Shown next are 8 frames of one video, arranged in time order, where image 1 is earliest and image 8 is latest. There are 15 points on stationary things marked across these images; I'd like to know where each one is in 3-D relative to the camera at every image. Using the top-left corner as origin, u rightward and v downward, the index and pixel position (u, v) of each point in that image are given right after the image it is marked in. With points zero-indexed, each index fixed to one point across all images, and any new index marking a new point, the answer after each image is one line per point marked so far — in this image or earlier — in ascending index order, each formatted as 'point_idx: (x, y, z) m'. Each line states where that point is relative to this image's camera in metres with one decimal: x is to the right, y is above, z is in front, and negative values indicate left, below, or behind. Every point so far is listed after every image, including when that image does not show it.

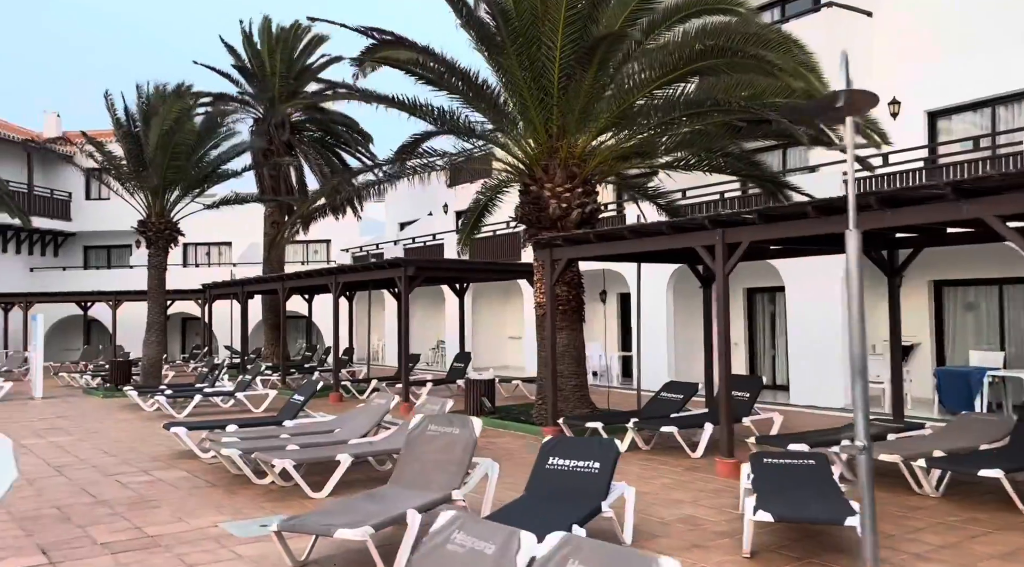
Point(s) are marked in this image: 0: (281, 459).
0: (-2.0, -1.5, +7.3) m
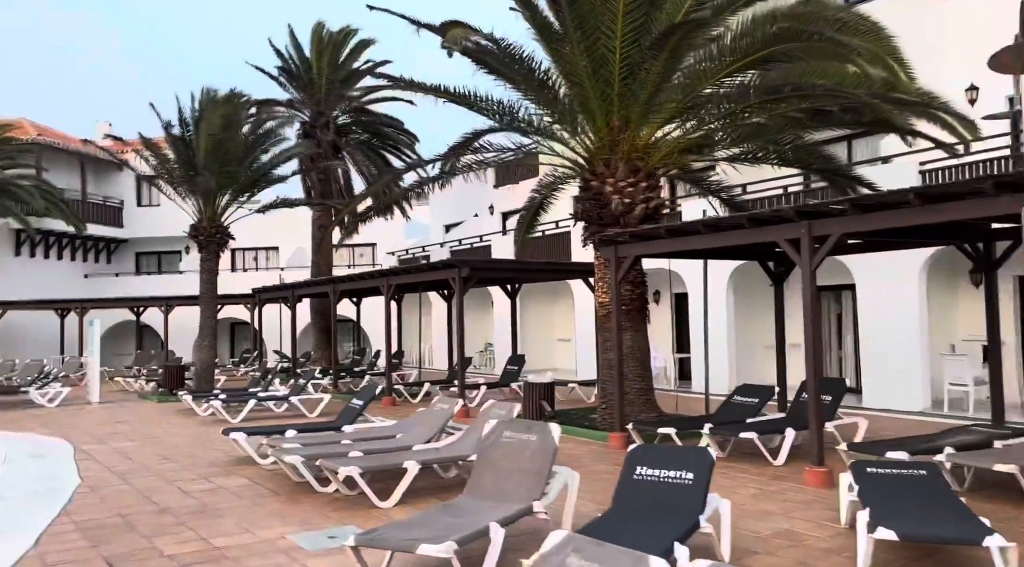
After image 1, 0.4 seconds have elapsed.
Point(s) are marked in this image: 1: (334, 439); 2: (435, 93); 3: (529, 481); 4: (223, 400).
0: (-1.4, -1.5, +7.0) m
1: (-1.8, -1.6, +8.7) m
2: (-1.0, +2.4, +10.5) m
3: (+0.1, -1.3, +5.5) m
4: (-4.7, -1.9, +13.6) m
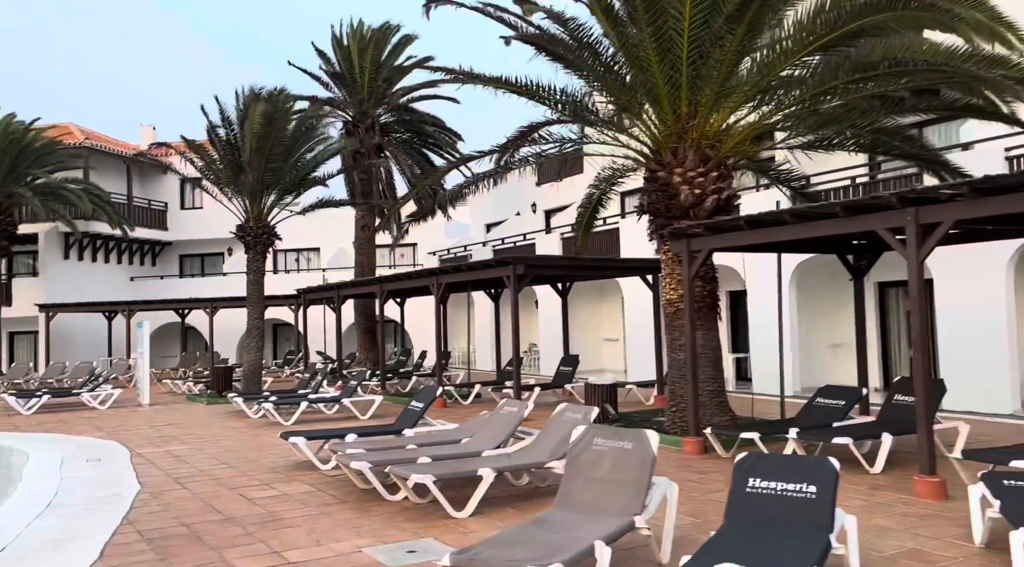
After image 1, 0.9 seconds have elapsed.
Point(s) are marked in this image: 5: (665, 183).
0: (-0.7, -1.5, +6.6) m
1: (-1.1, -1.6, +8.3) m
2: (-0.2, +2.4, +10.1) m
3: (+0.7, -1.3, +5.1) m
4: (-3.7, -1.9, +13.4) m
5: (+1.8, +1.2, +10.0) m
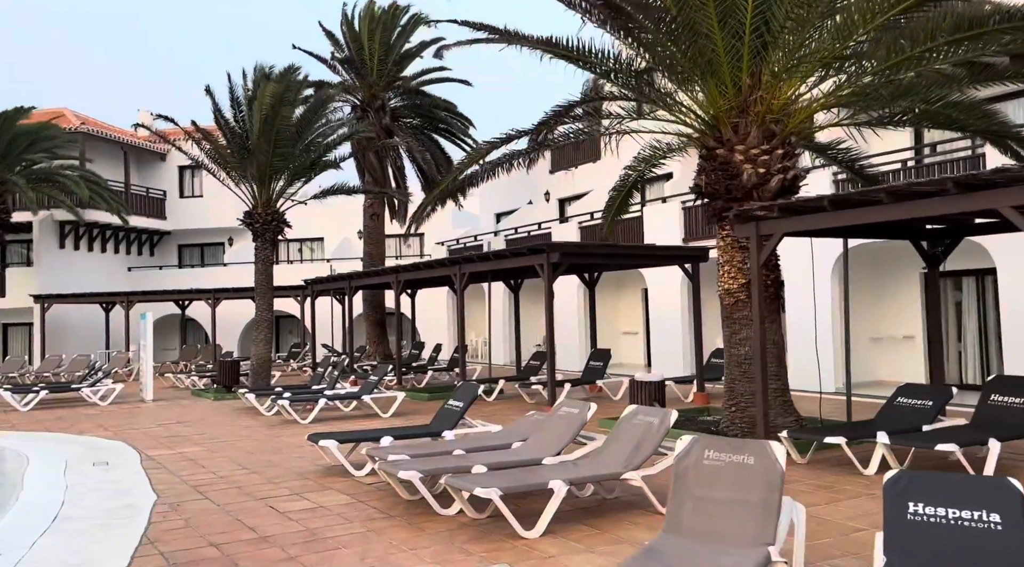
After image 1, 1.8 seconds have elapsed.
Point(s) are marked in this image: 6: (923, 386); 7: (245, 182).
0: (-0.2, -1.4, +5.7) m
1: (-0.6, -1.5, +7.5) m
2: (+0.3, +2.5, +9.2) m
3: (+1.2, -1.2, +4.2) m
4: (-3.3, -1.7, +12.5) m
5: (+2.3, +1.3, +9.2) m
6: (+4.1, -1.0, +8.4) m
7: (-5.7, +2.2, +17.8) m
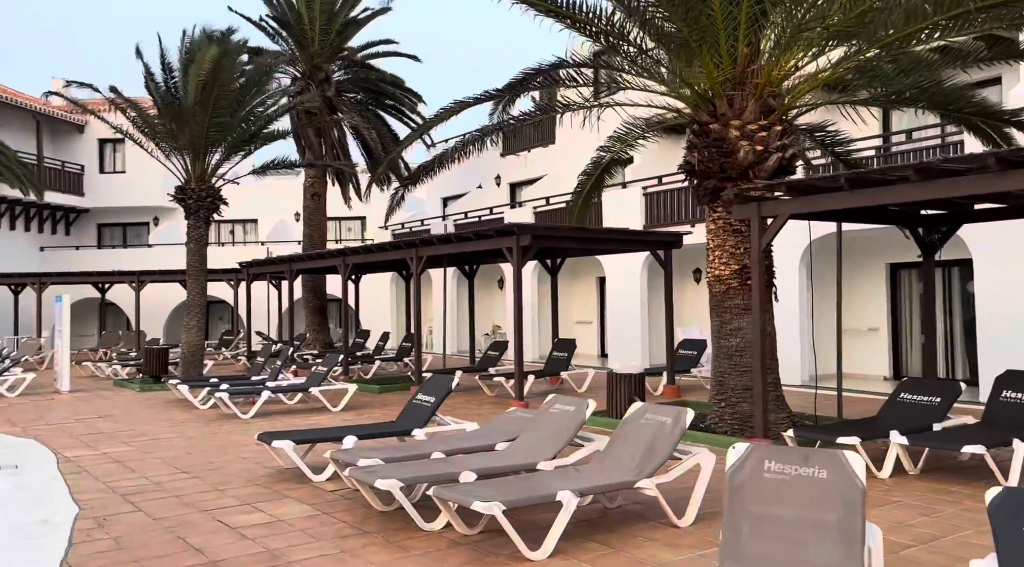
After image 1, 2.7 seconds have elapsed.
0: (-0.2, -1.3, +4.9) m
1: (-0.7, -1.3, +6.6) m
2: (+0.1, +2.7, +8.3) m
3: (+1.4, -1.1, +3.5) m
4: (-3.8, -1.5, +11.4) m
5: (+2.1, +1.5, +8.5) m
6: (+3.9, -0.9, +7.8) m
7: (-6.5, +2.5, +16.4) m
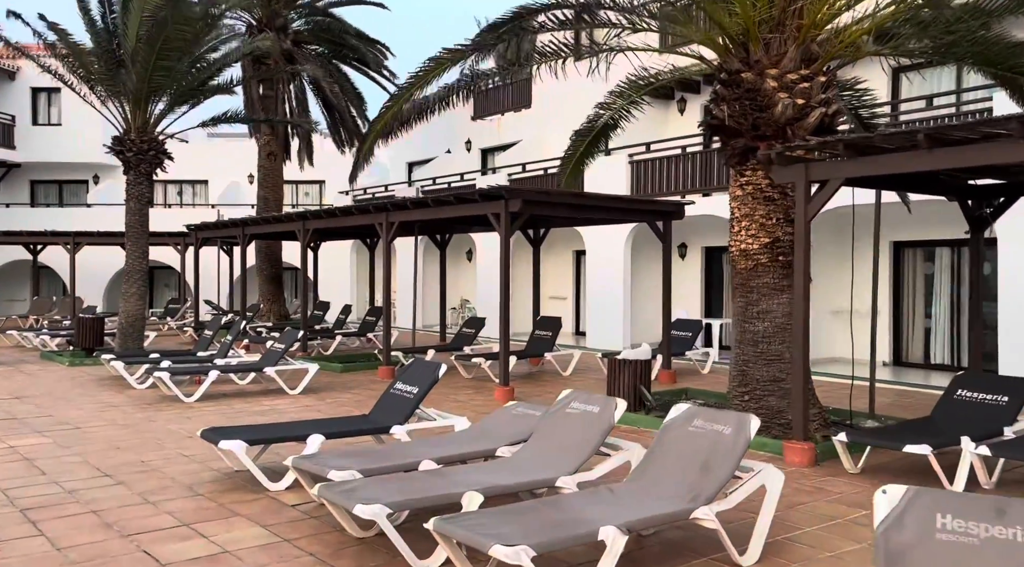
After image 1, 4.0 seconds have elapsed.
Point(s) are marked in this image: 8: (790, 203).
0: (-0.1, -1.1, +3.7) m
1: (-0.7, -1.1, +5.3) m
2: (+0.1, +3.0, +7.0) m
3: (+1.6, -1.0, +2.3) m
4: (-4.0, -1.0, +10.0) m
5: (+2.1, +1.7, +7.3) m
6: (+3.8, -0.7, +6.8) m
7: (-6.9, +3.2, +14.7) m
8: (+2.4, +0.7, +7.4) m
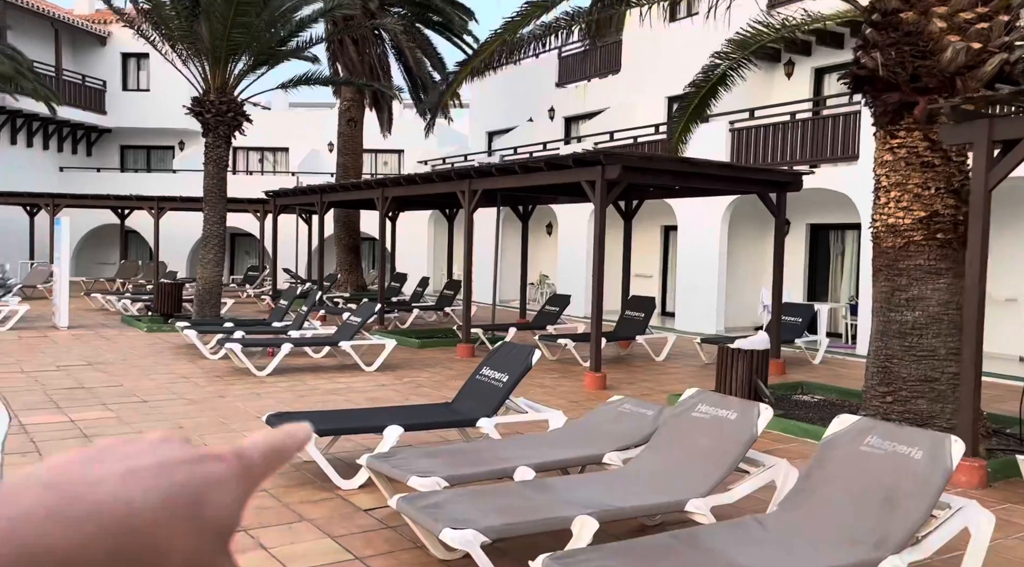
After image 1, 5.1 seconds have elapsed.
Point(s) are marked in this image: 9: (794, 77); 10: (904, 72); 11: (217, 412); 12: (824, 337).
0: (+0.4, -1.0, +2.8) m
1: (-0.1, -0.9, +4.5) m
2: (+1.0, +3.1, +5.9) m
3: (+1.9, -1.0, +1.3) m
4: (-3.0, -0.7, +9.4) m
5: (+2.9, +1.8, +6.1) m
6: (+4.6, -0.7, +5.5) m
7: (-5.4, +3.8, +14.2) m
8: (+3.2, +0.8, +6.2) m
9: (+5.0, +3.6, +14.7) m
10: (+2.9, +1.6, +6.2) m
11: (-2.5, -1.1, +7.1) m
12: (+4.0, -0.7, +10.8) m
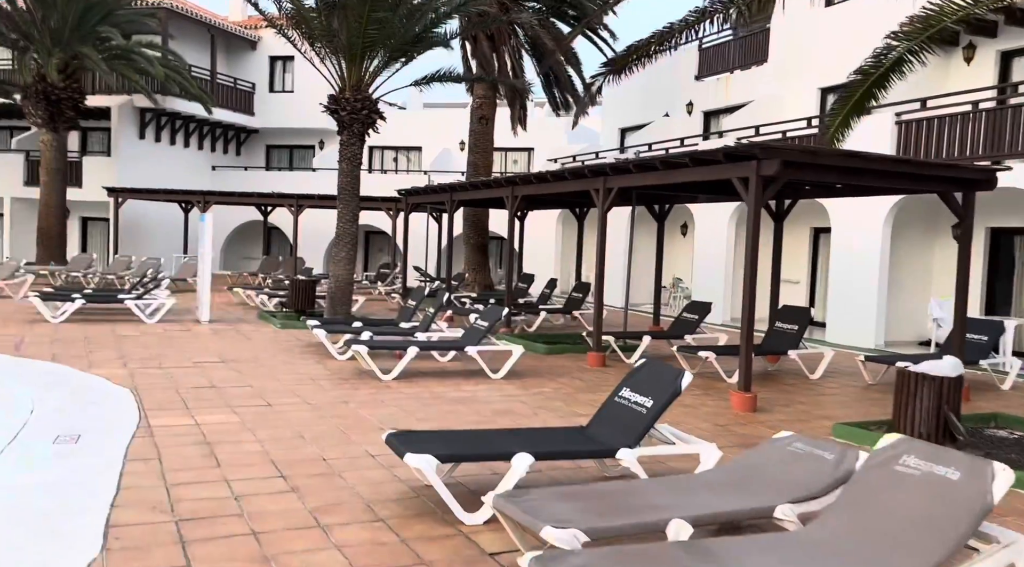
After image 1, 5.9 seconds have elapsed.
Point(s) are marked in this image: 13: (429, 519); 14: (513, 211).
0: (+0.8, -1.1, +2.0) m
1: (+0.6, -1.0, +3.7) m
2: (+1.9, +3.1, +5.0) m
3: (+2.1, -1.1, +0.3) m
4: (-1.5, -0.7, +9.0) m
5: (+3.8, +1.7, +4.9) m
6: (+5.3, -0.8, +4.1) m
7: (-3.1, +3.8, +14.2) m
8: (+4.2, +0.7, +4.9) m
9: (+7.2, +3.4, +13.1) m
10: (+3.8, +1.4, +5.0) m
11: (-1.4, -1.1, +6.6) m
12: (+5.6, -0.8, +9.4) m
13: (-0.5, -1.2, +4.5) m
14: (0.0, +1.2, +13.7) m
